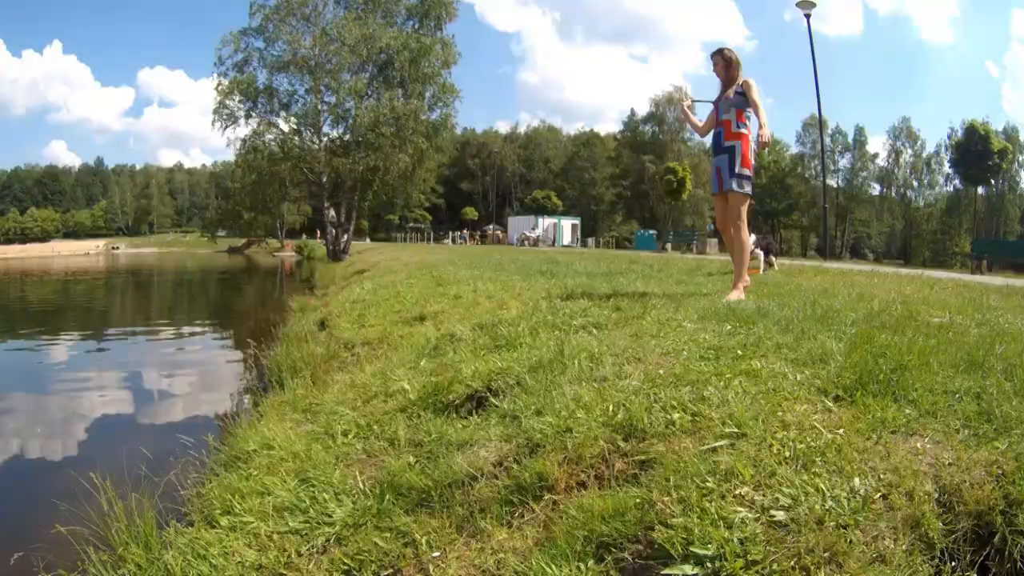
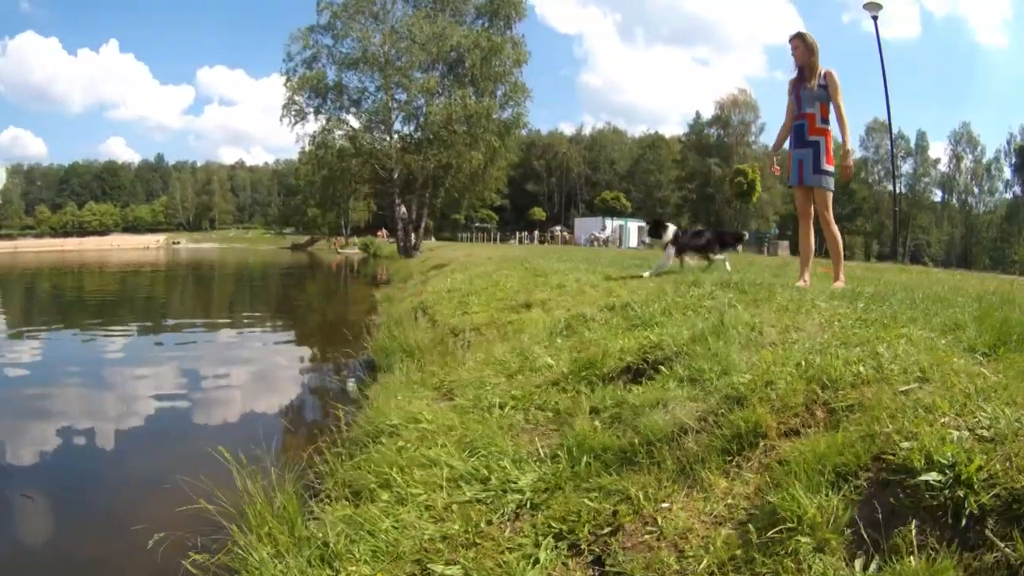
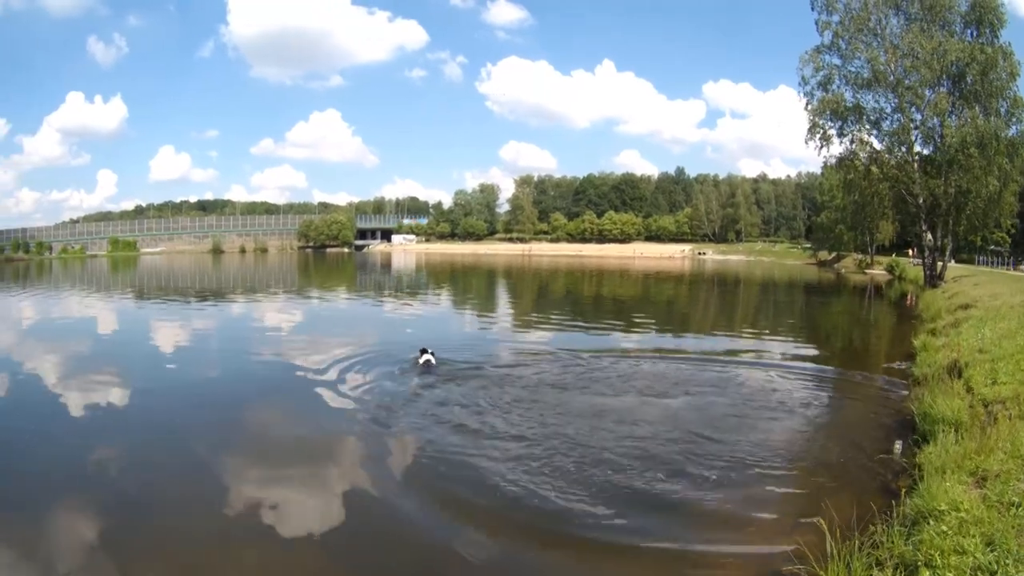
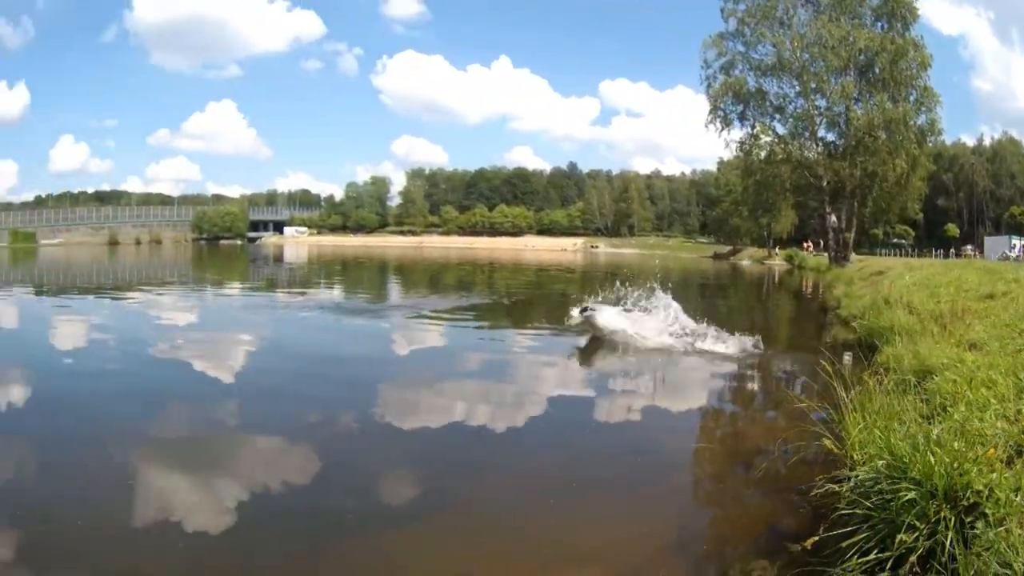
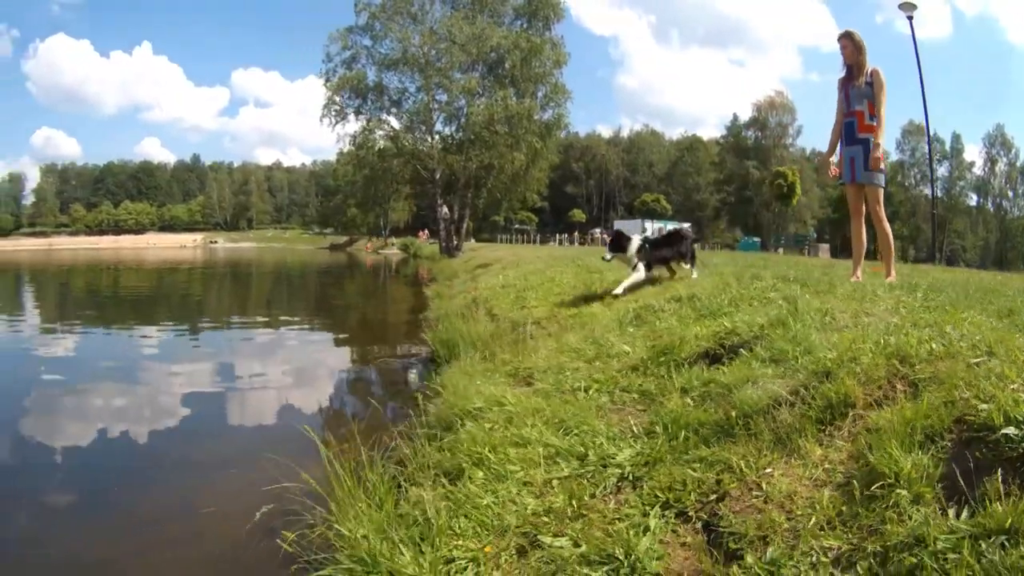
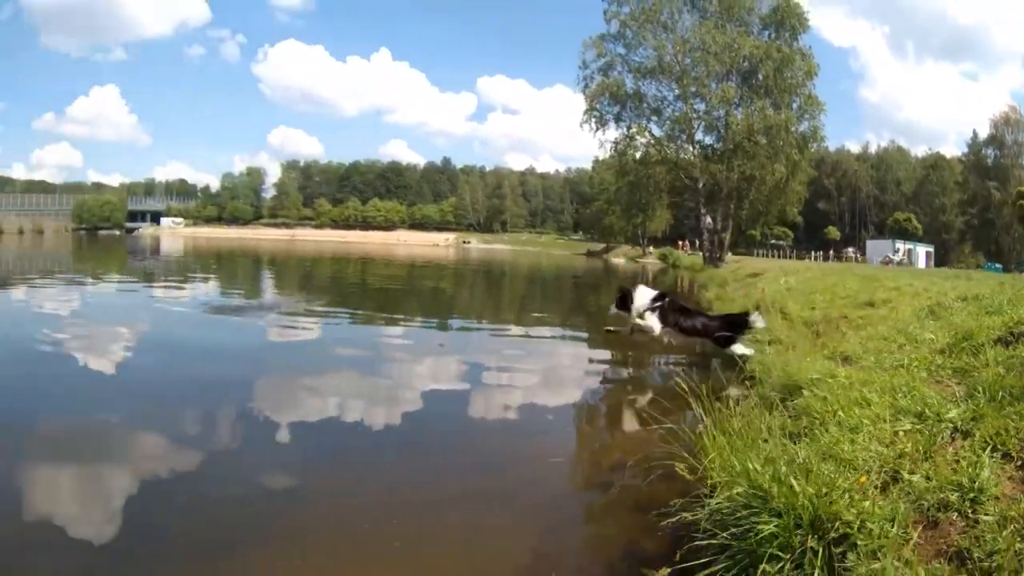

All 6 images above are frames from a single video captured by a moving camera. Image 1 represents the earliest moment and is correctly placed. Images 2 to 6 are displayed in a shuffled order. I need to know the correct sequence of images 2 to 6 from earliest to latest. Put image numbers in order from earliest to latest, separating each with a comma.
2, 5, 6, 4, 3
